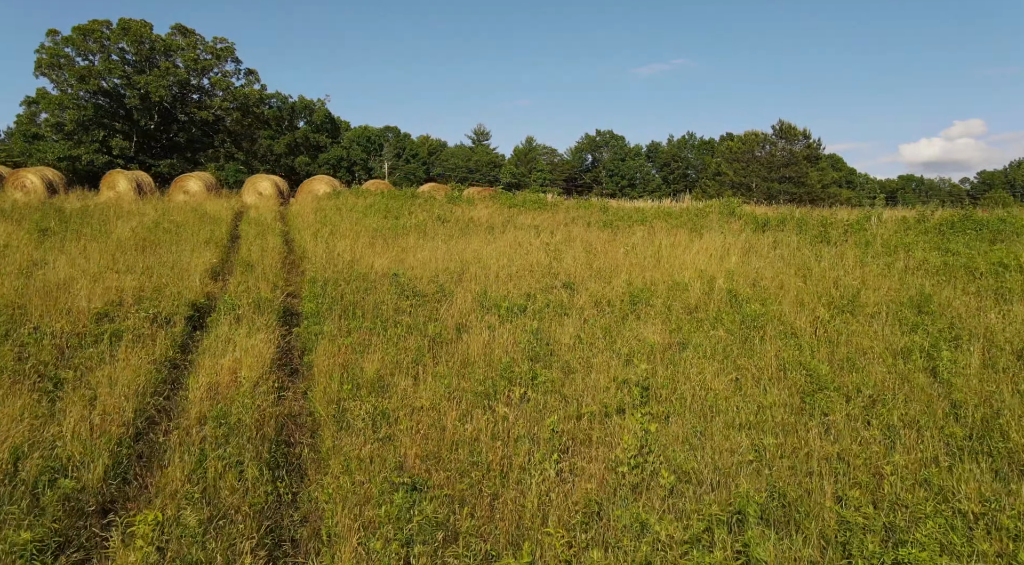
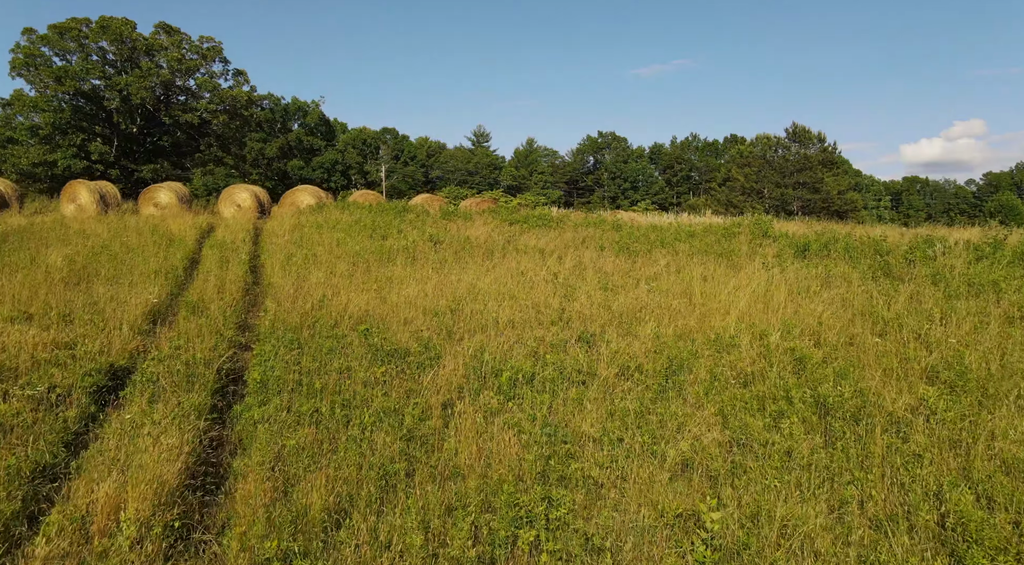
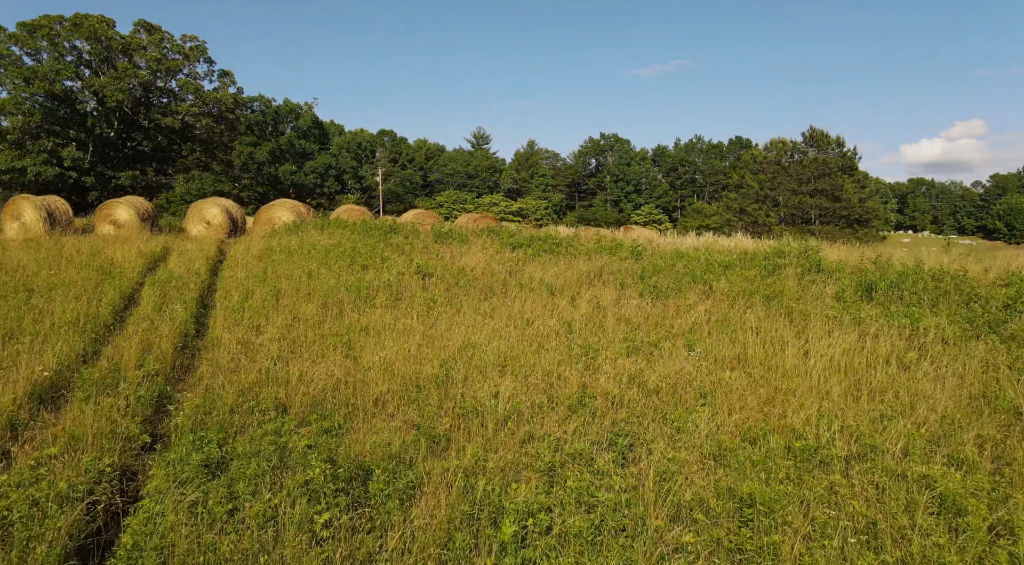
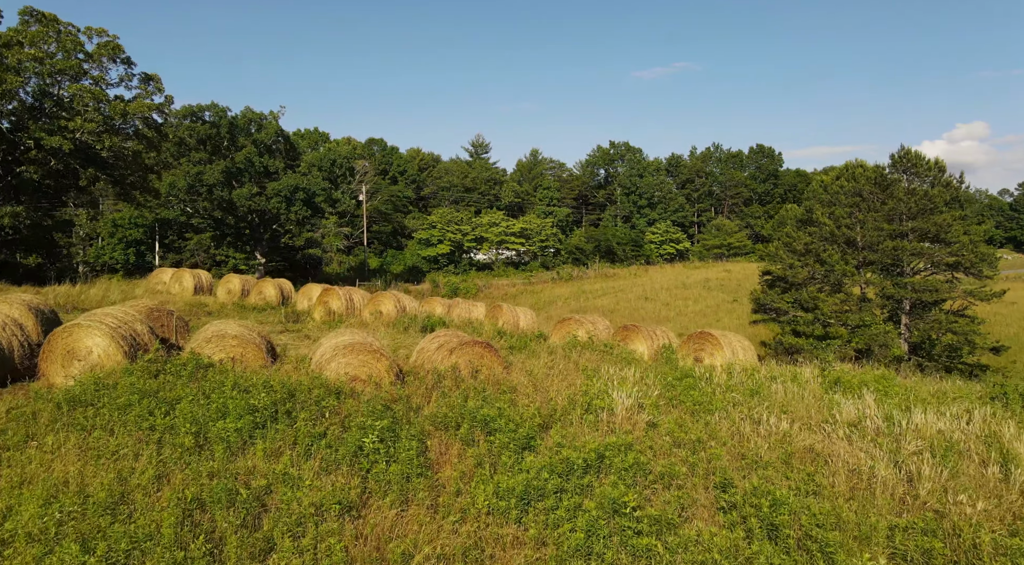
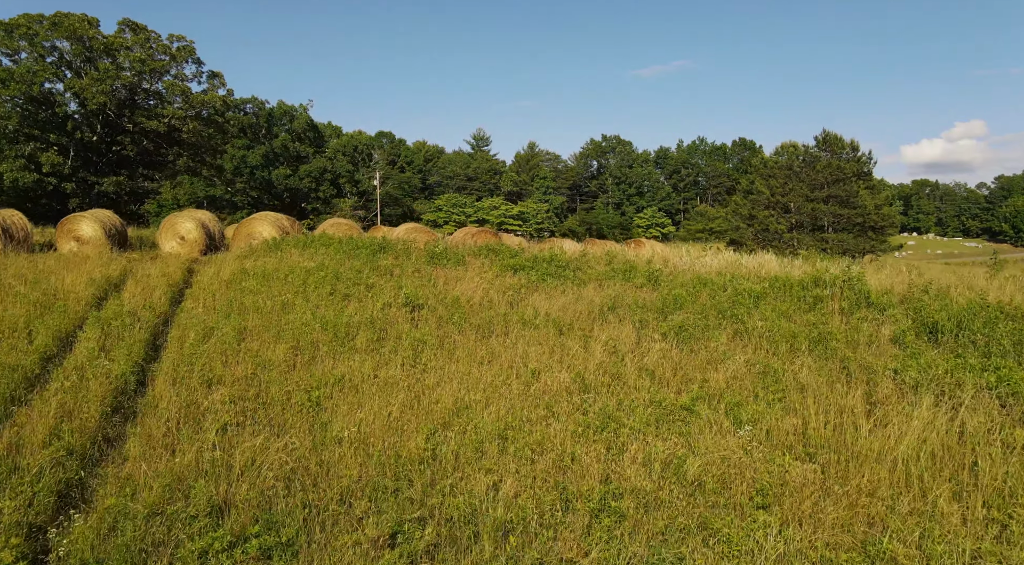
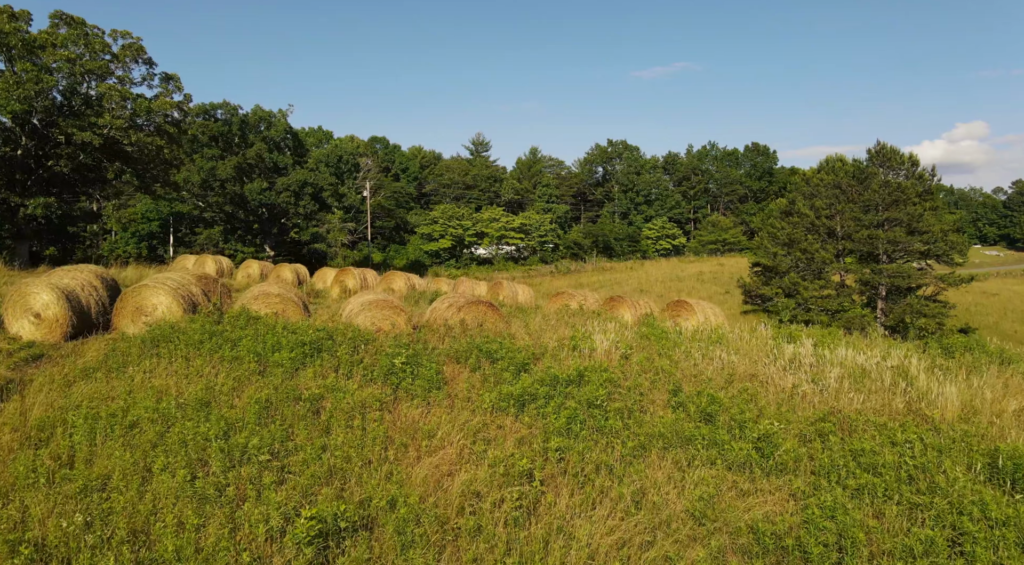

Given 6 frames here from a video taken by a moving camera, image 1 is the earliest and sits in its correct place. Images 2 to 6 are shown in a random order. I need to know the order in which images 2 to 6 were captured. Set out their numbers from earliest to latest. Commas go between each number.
2, 3, 5, 6, 4
